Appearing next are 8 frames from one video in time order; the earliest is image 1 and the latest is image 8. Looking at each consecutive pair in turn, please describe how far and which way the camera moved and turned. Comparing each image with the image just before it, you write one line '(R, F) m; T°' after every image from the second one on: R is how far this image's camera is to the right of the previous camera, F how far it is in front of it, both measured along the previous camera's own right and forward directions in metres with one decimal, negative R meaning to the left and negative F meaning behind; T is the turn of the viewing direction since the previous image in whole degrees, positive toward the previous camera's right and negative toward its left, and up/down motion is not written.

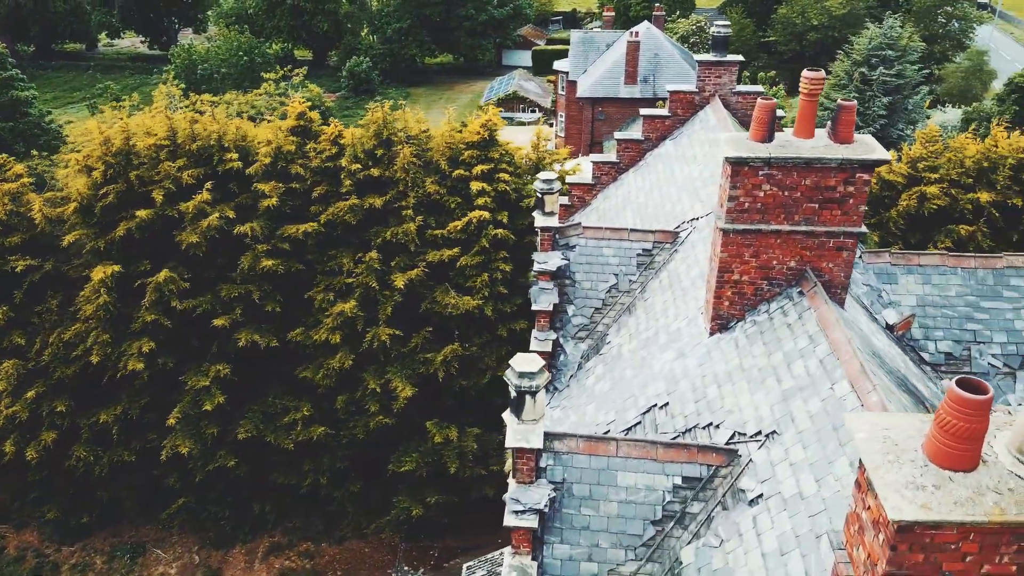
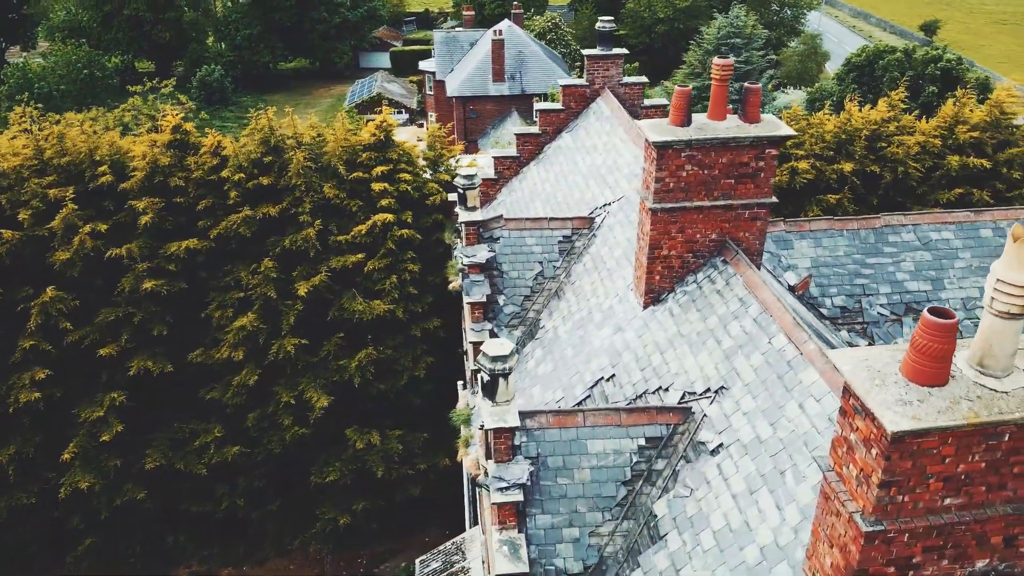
(-1.1, -0.4) m; +9°
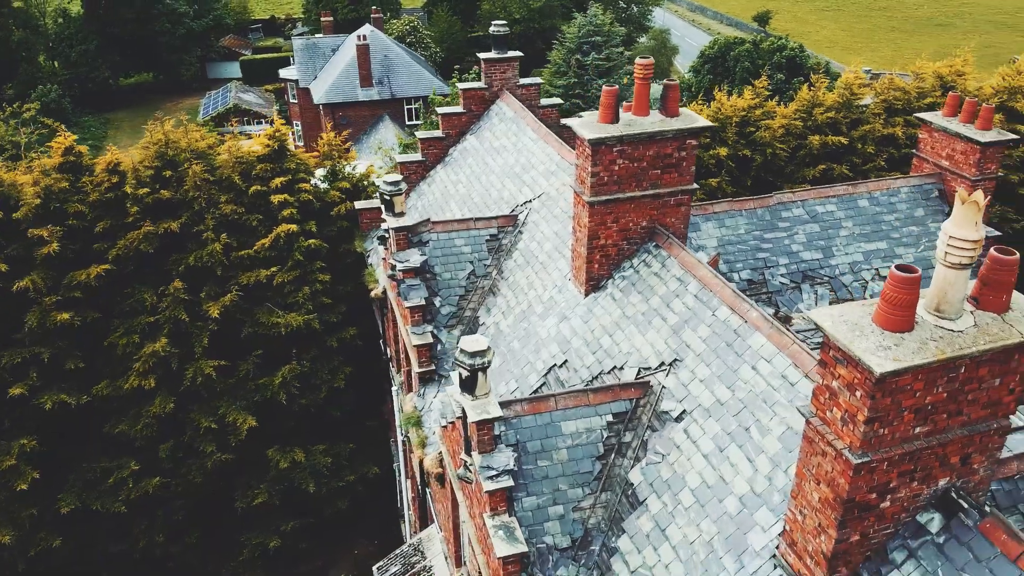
(-1.3, -0.4) m; +9°
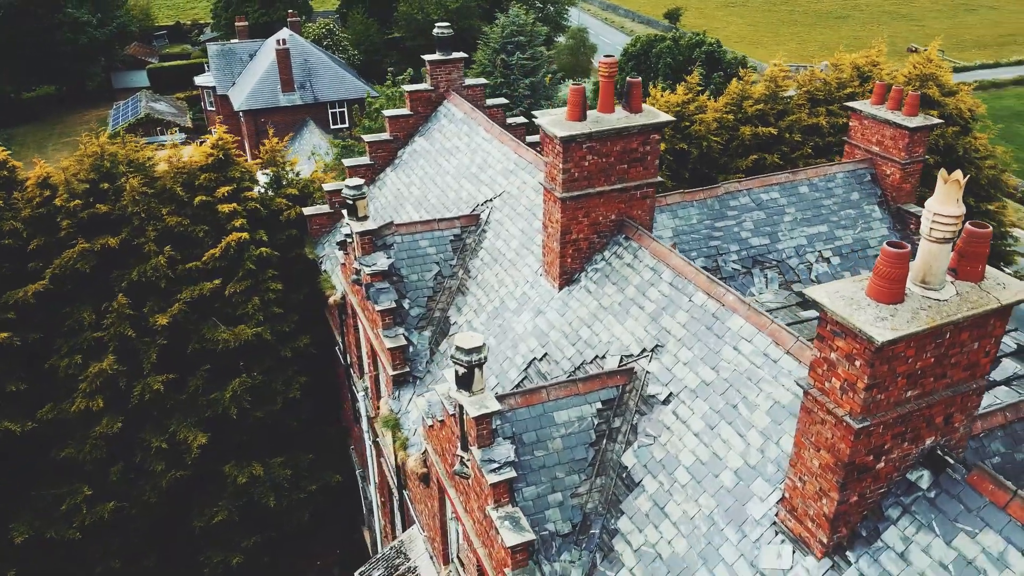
(-0.9, -0.2) m; +6°
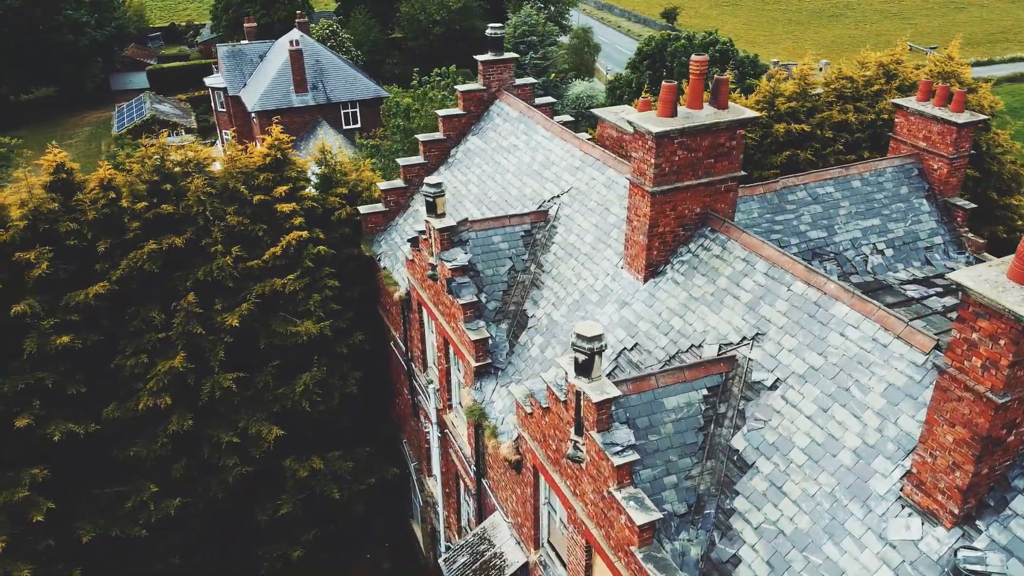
(-1.8, -0.4) m; +1°
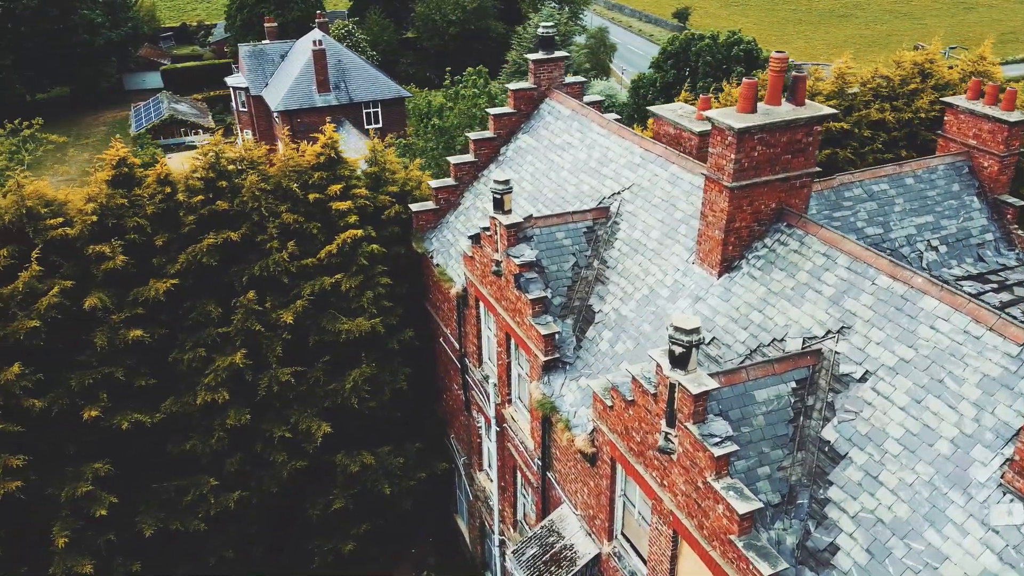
(-1.3, -0.2) m; 0°
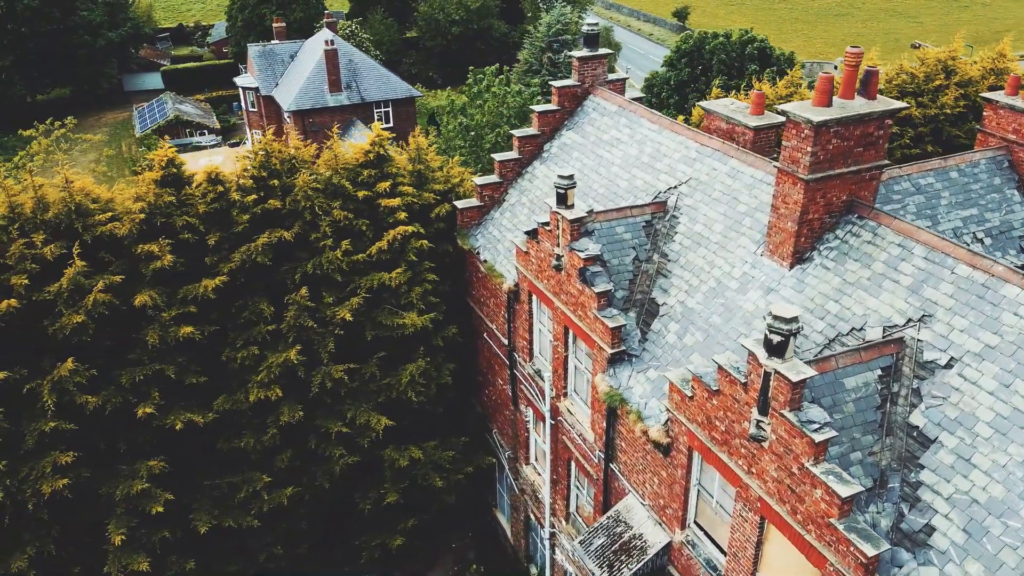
(-1.5, -0.2) m; +1°
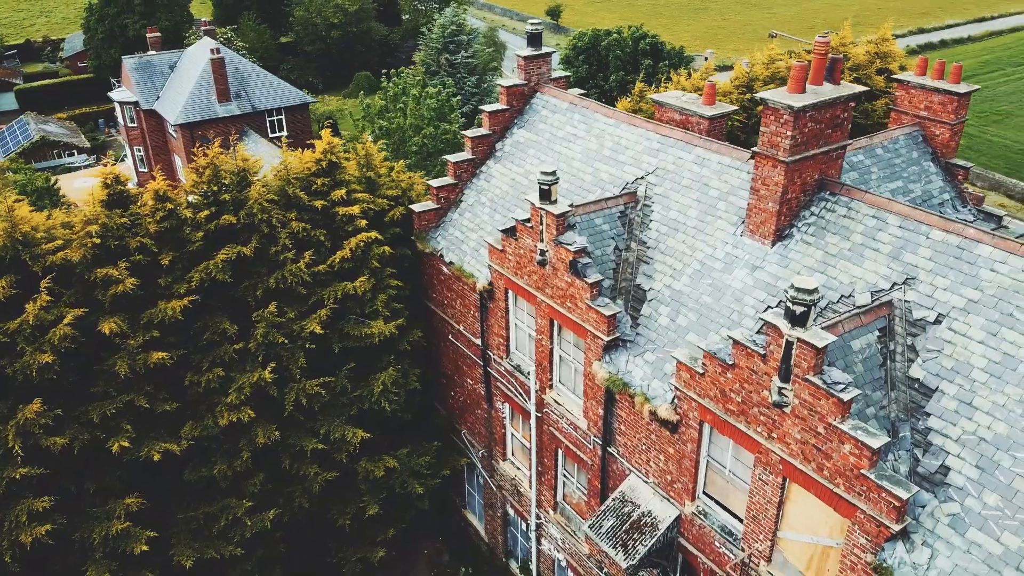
(-2.3, -0.1) m; +9°
